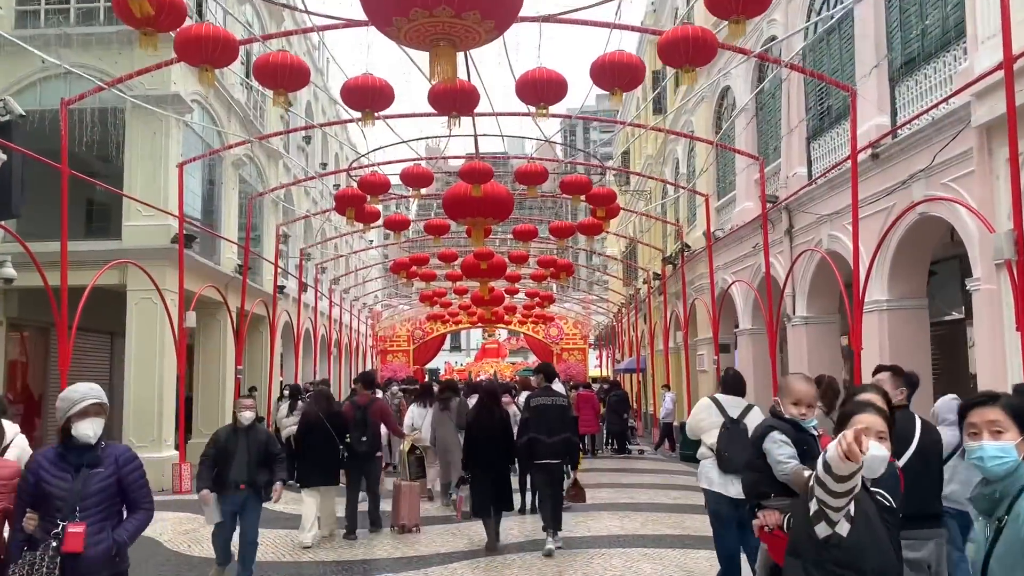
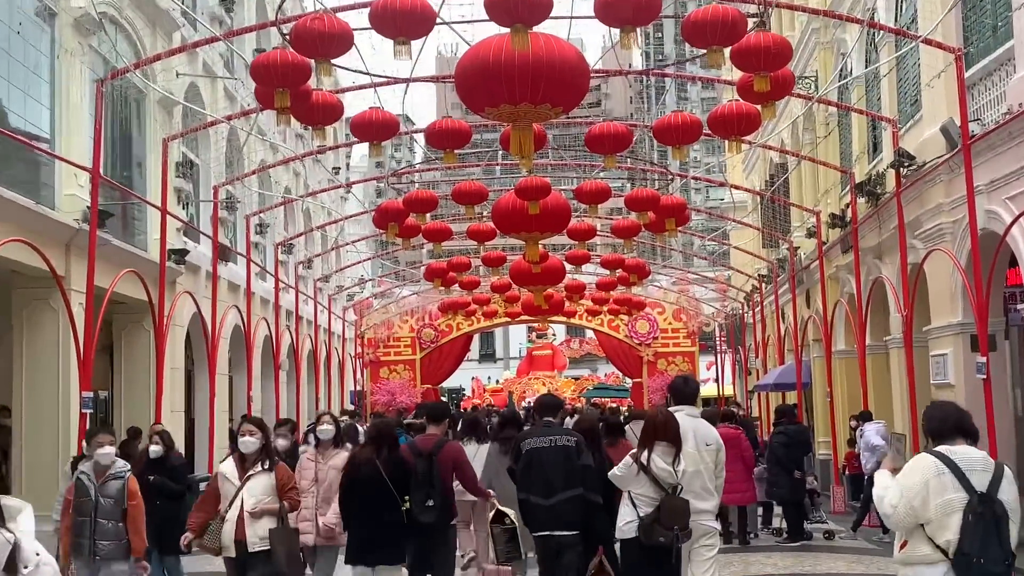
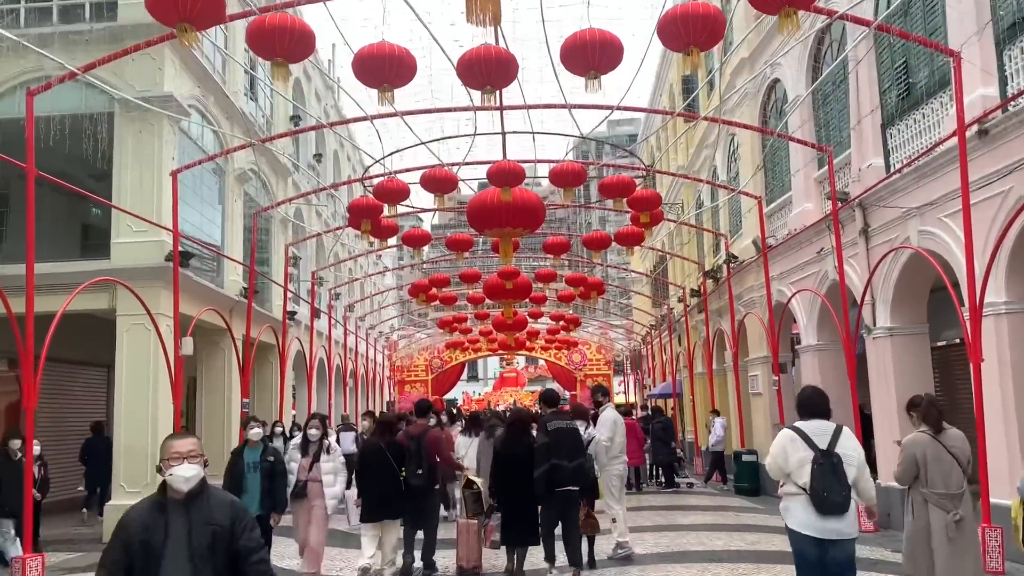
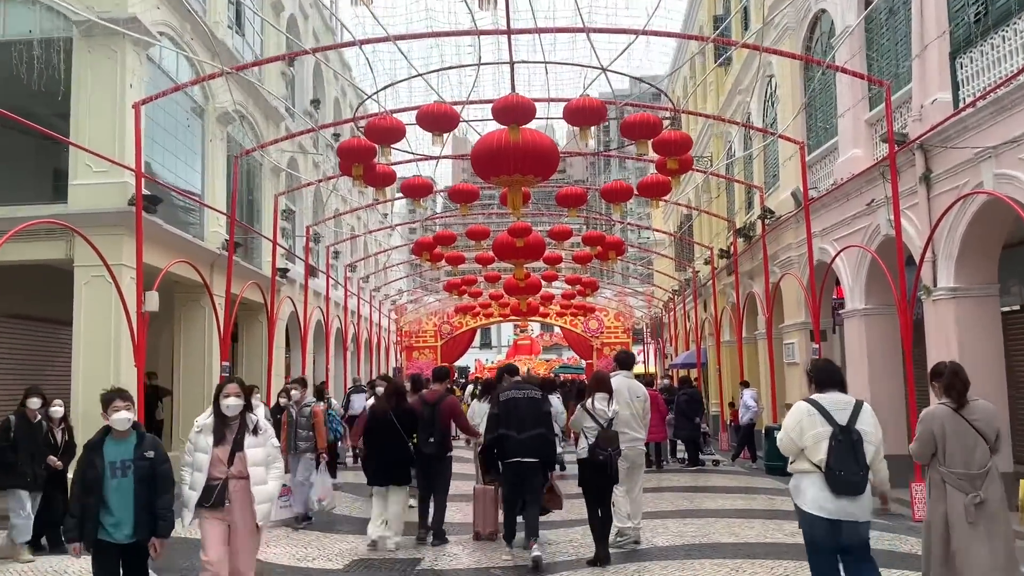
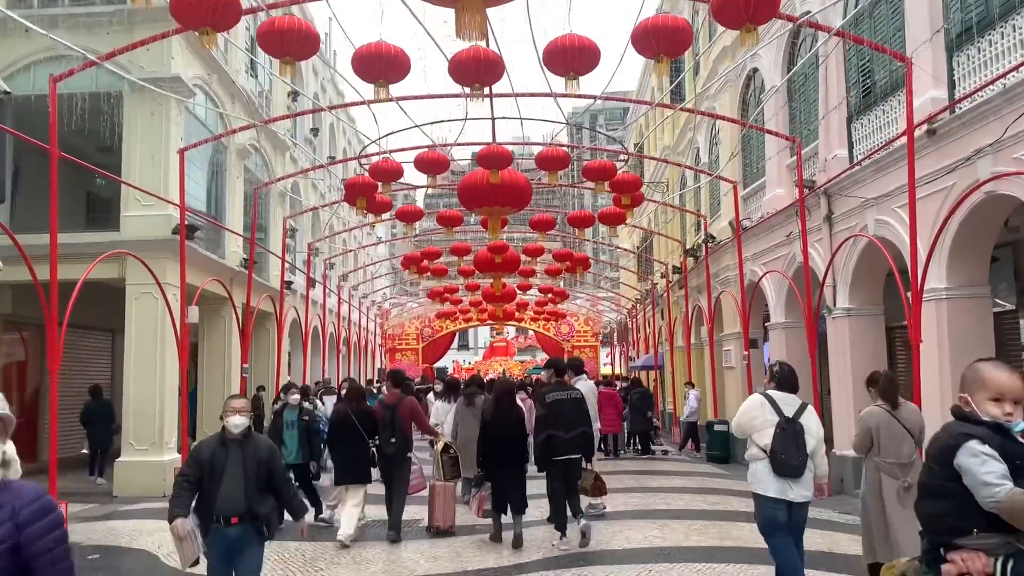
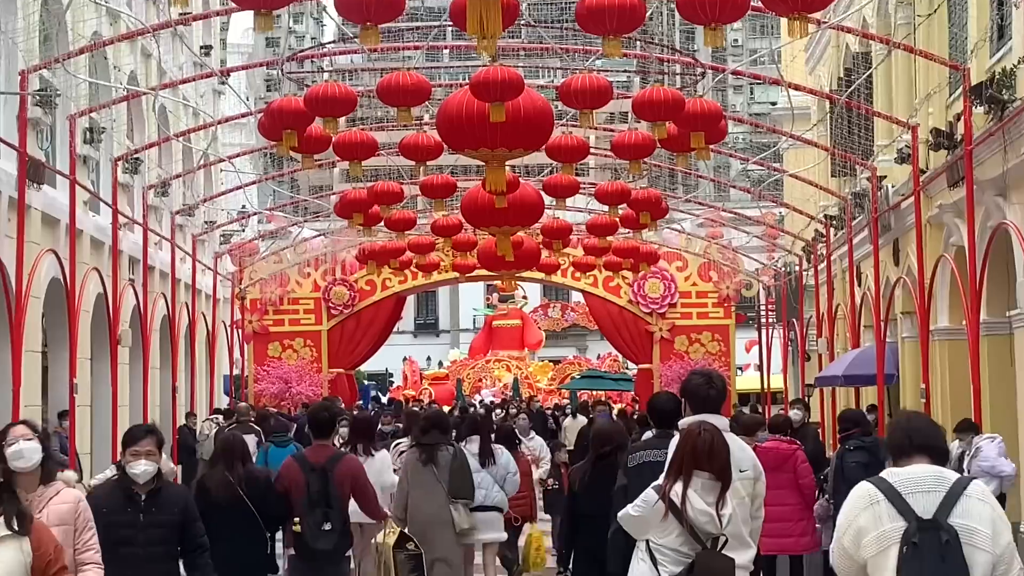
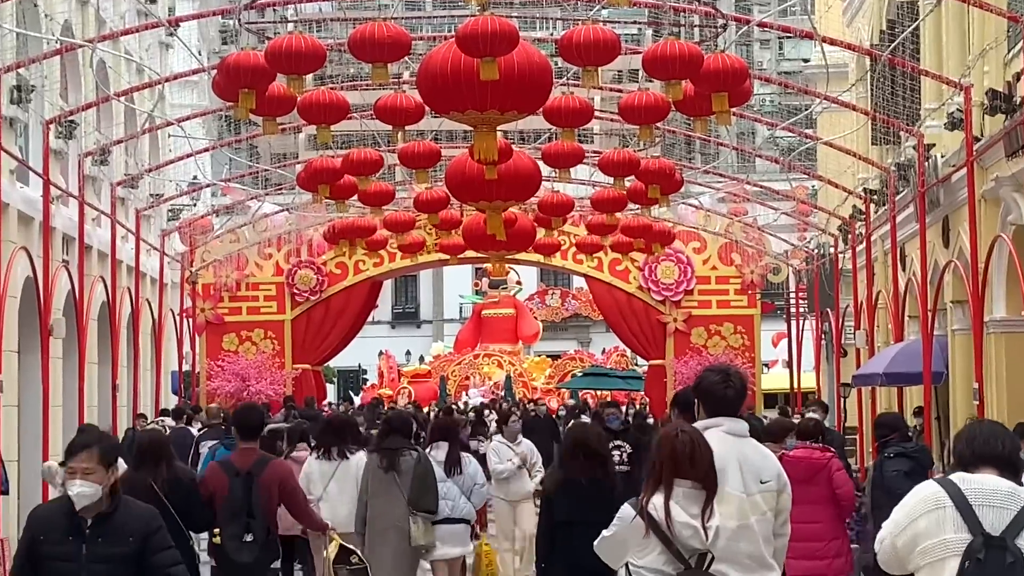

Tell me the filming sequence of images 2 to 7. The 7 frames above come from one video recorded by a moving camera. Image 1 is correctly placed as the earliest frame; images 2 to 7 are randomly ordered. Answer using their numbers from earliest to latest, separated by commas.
5, 3, 4, 2, 6, 7
